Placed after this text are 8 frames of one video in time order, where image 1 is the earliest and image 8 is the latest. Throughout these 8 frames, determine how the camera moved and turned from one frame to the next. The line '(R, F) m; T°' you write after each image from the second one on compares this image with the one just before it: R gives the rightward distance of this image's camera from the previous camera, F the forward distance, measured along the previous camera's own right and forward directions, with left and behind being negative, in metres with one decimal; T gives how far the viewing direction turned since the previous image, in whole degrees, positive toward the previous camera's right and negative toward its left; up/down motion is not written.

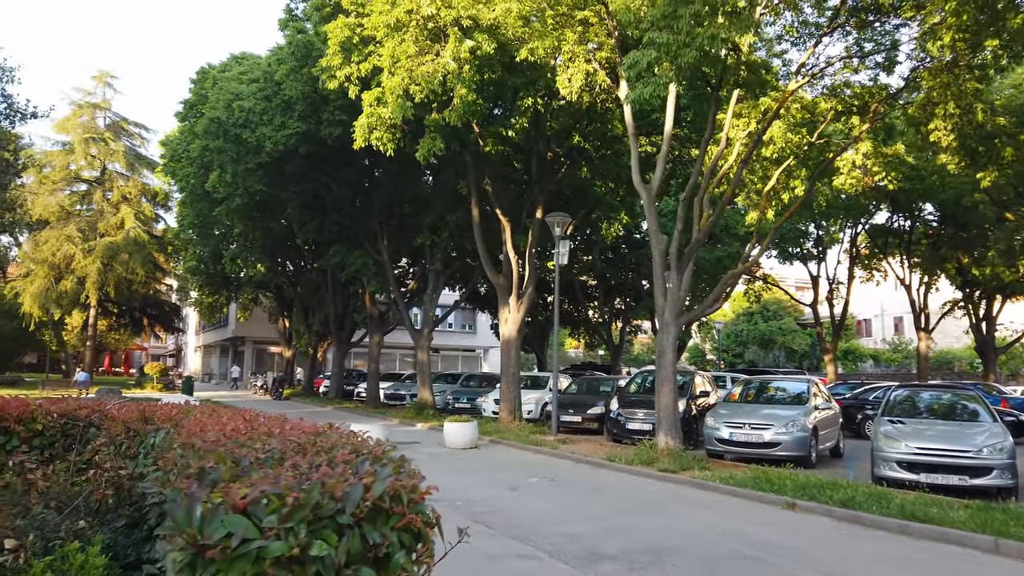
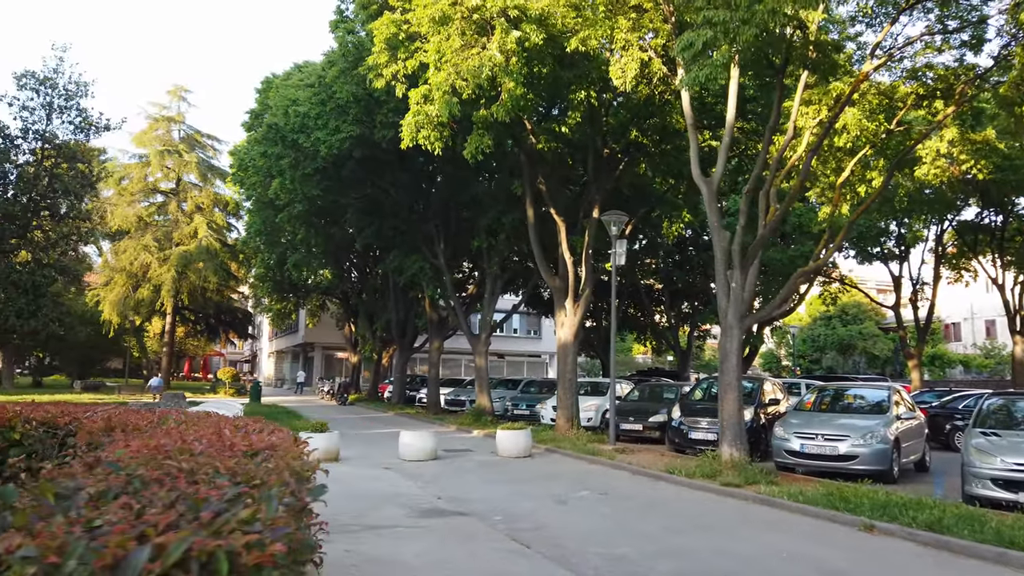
(+0.3, +0.6) m; -5°
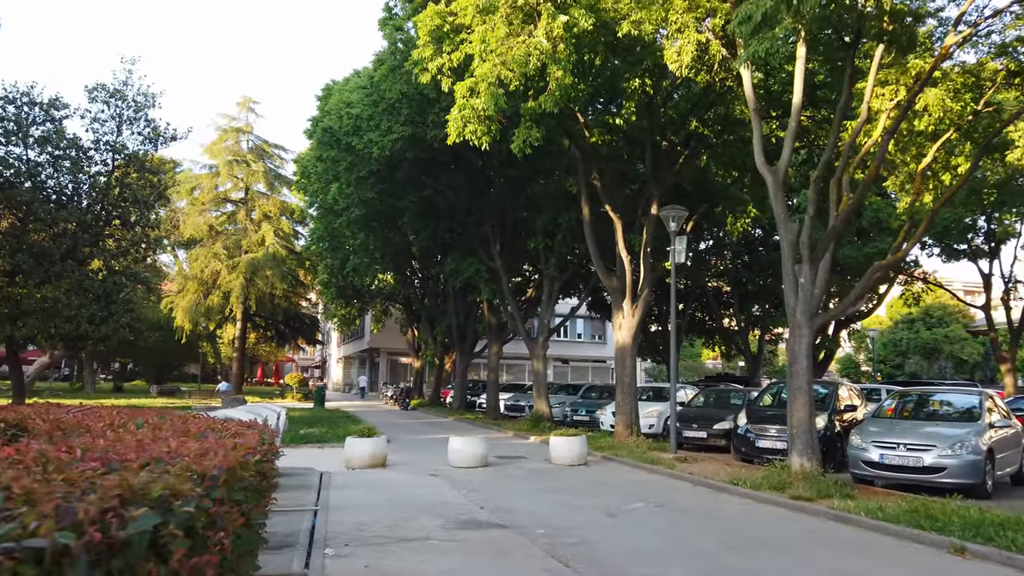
(+0.3, +0.6) m; -5°
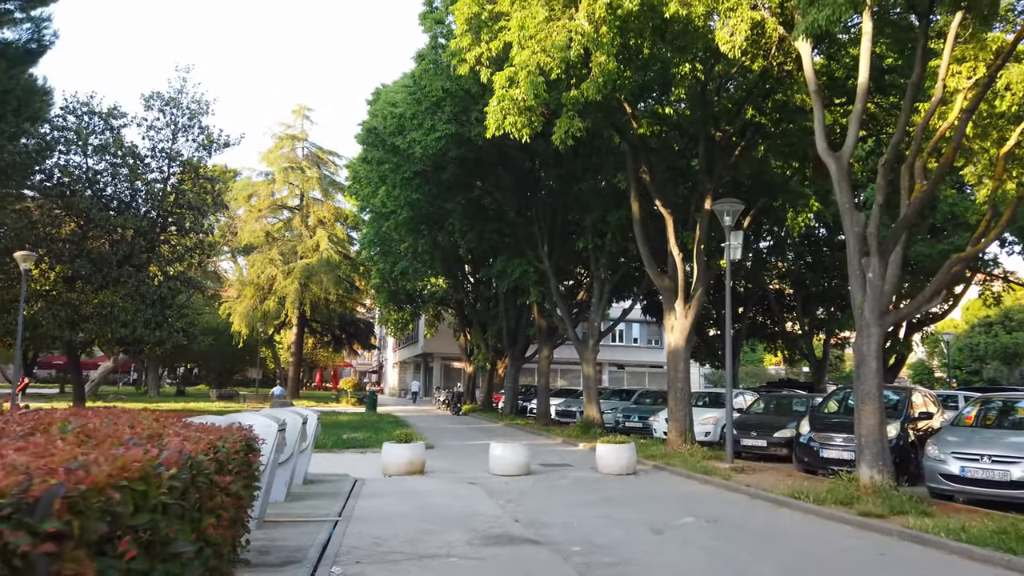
(+0.2, +0.6) m; -4°
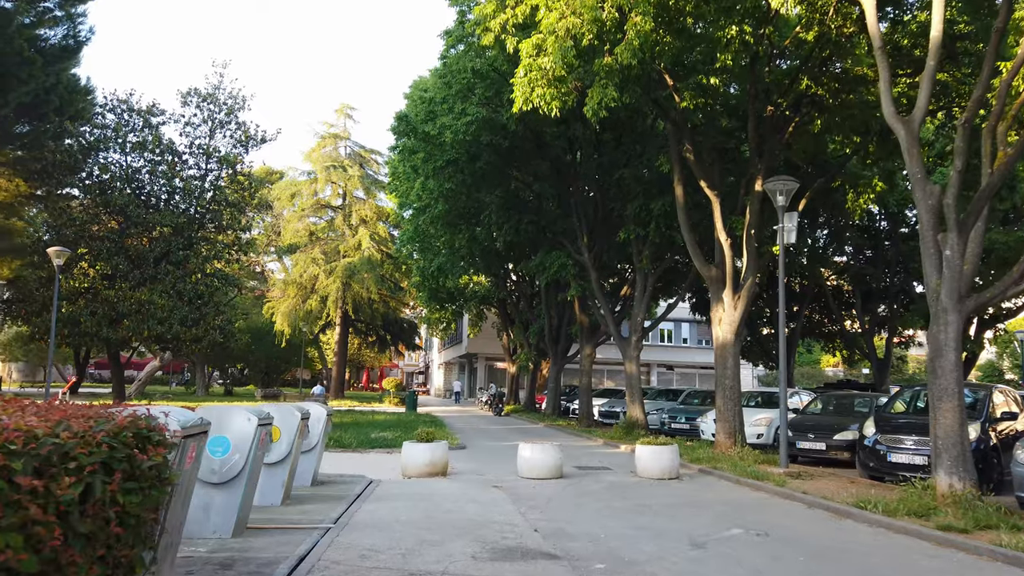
(+0.3, +1.0) m; -4°
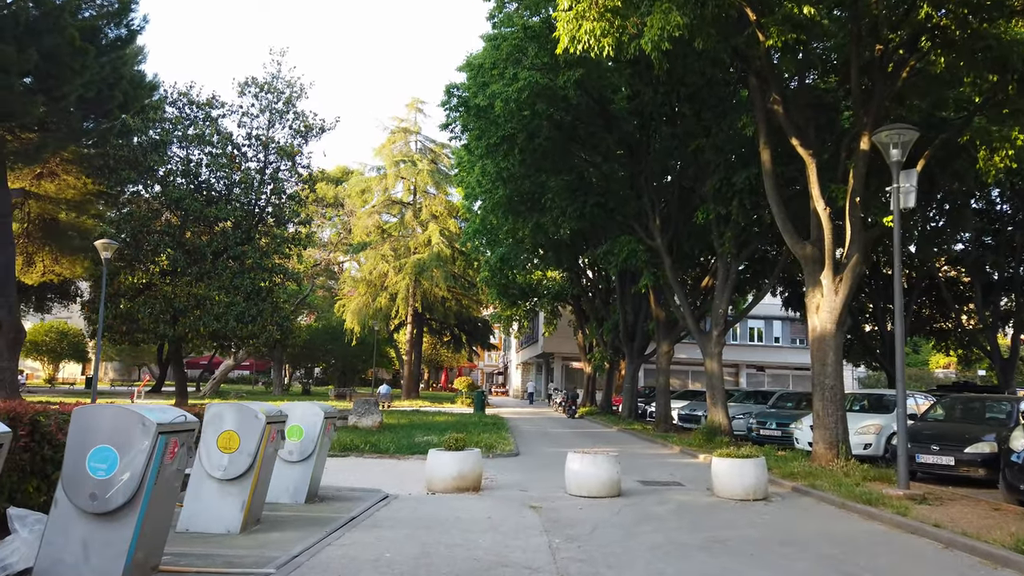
(+0.5, +1.9) m; -6°
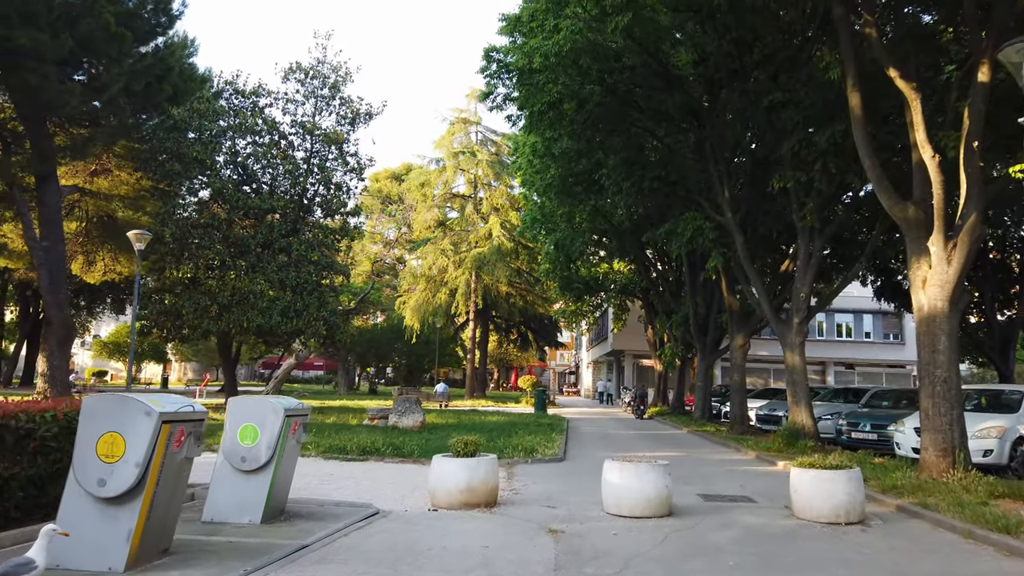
(+0.5, +1.8) m; -6°
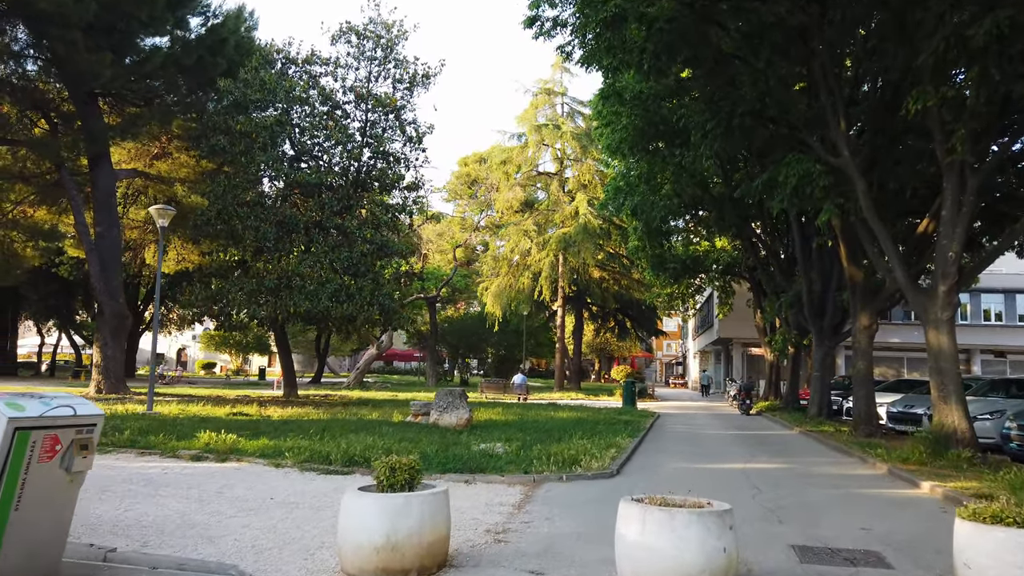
(+0.9, +3.0) m; -8°
